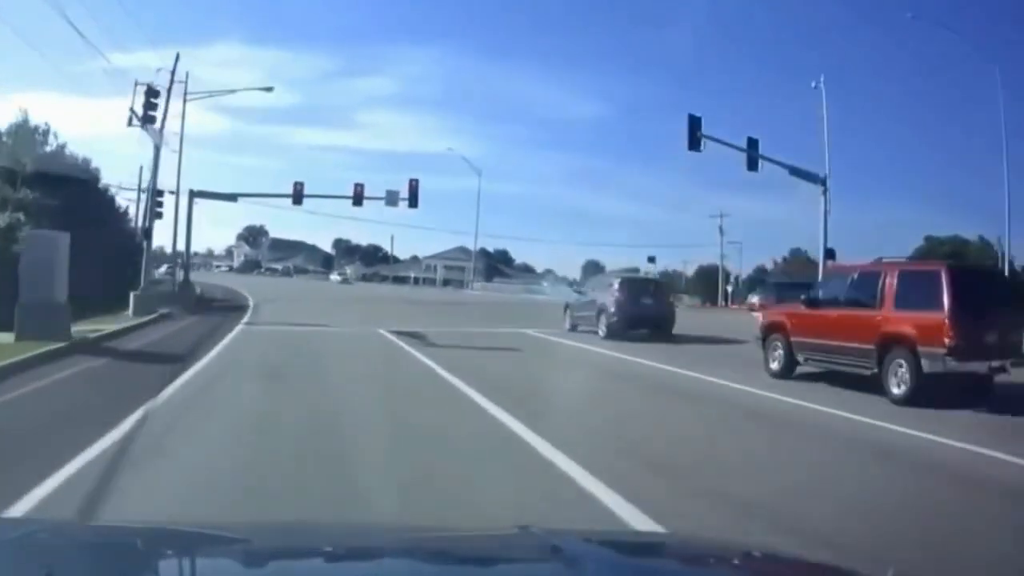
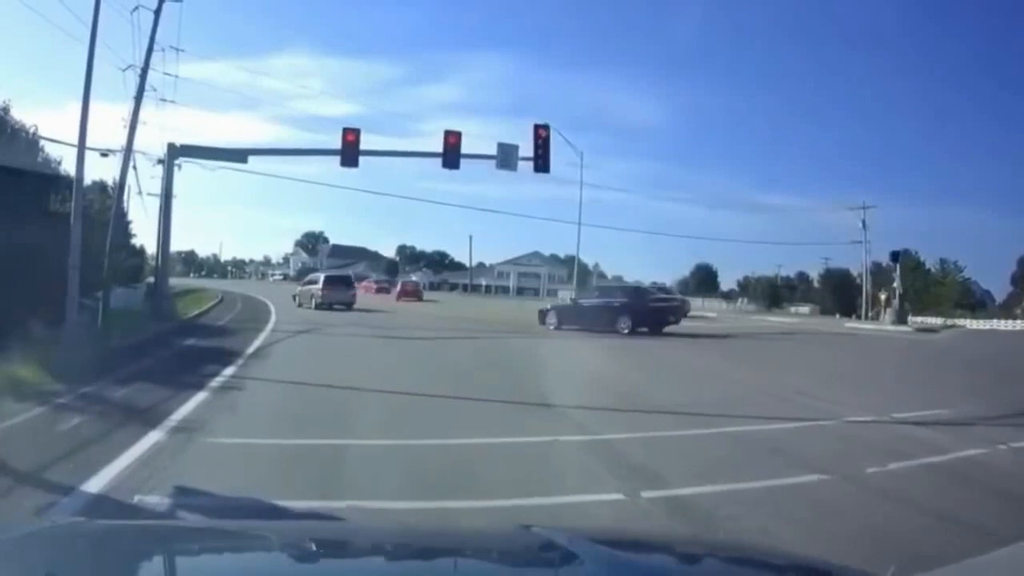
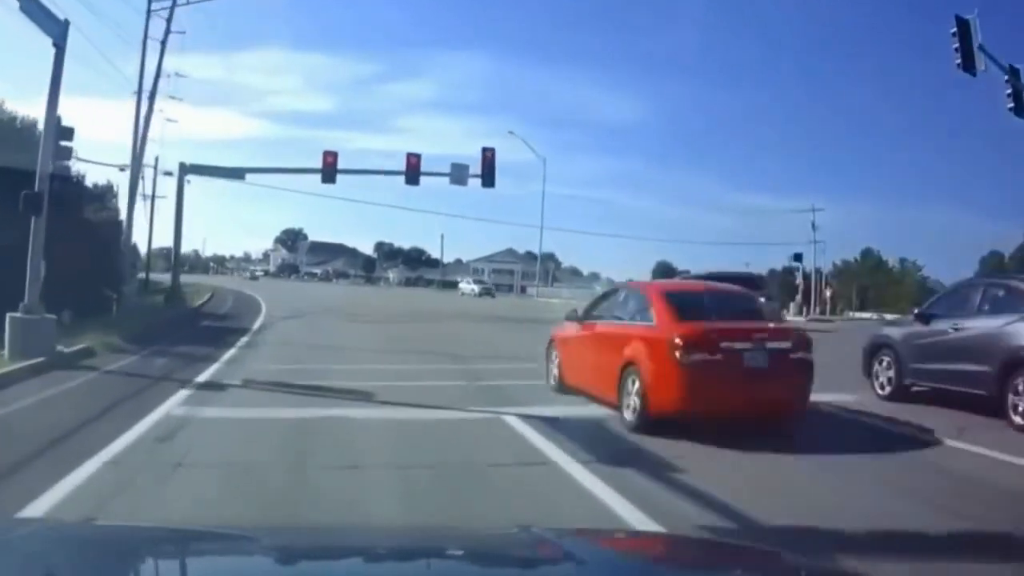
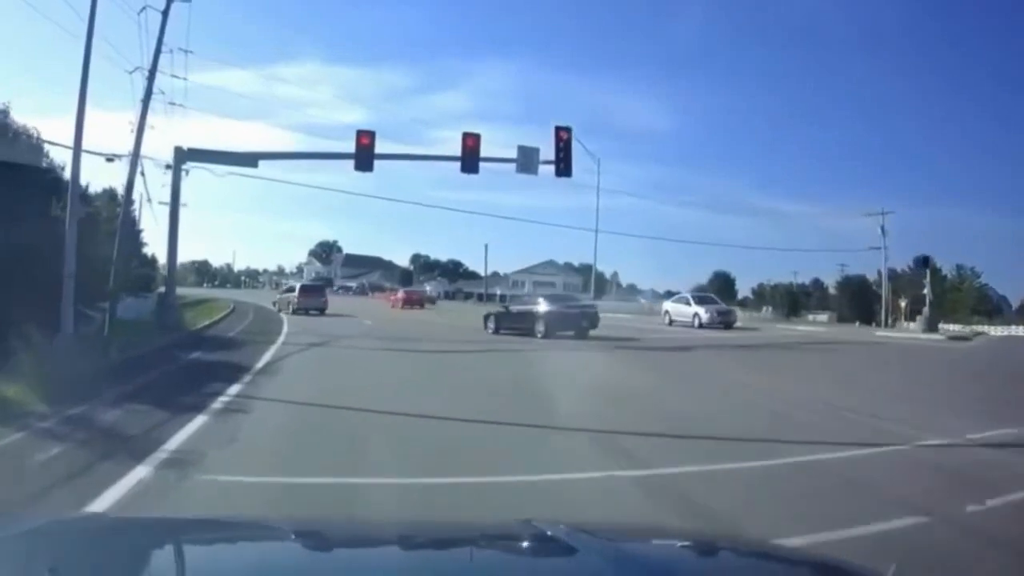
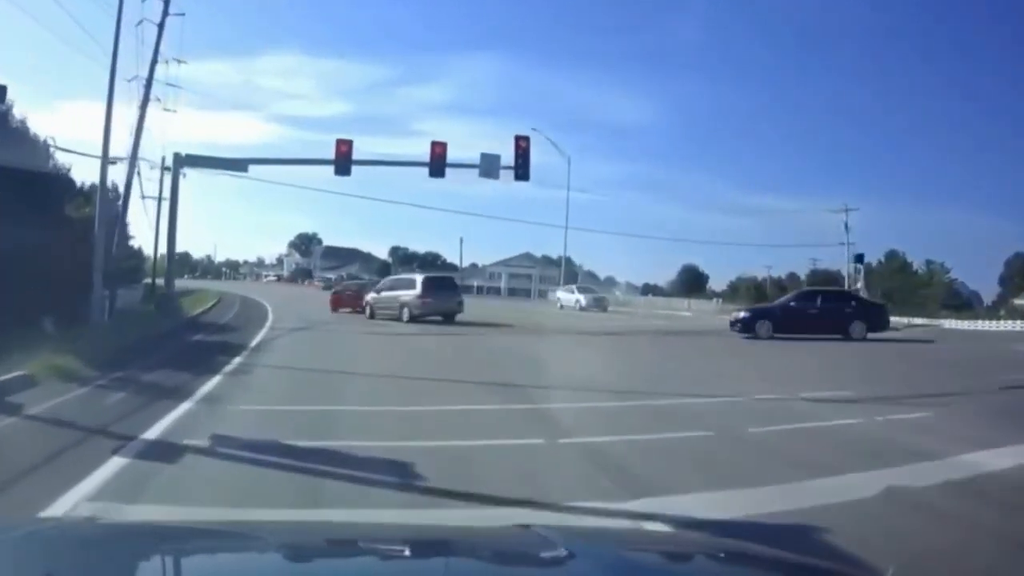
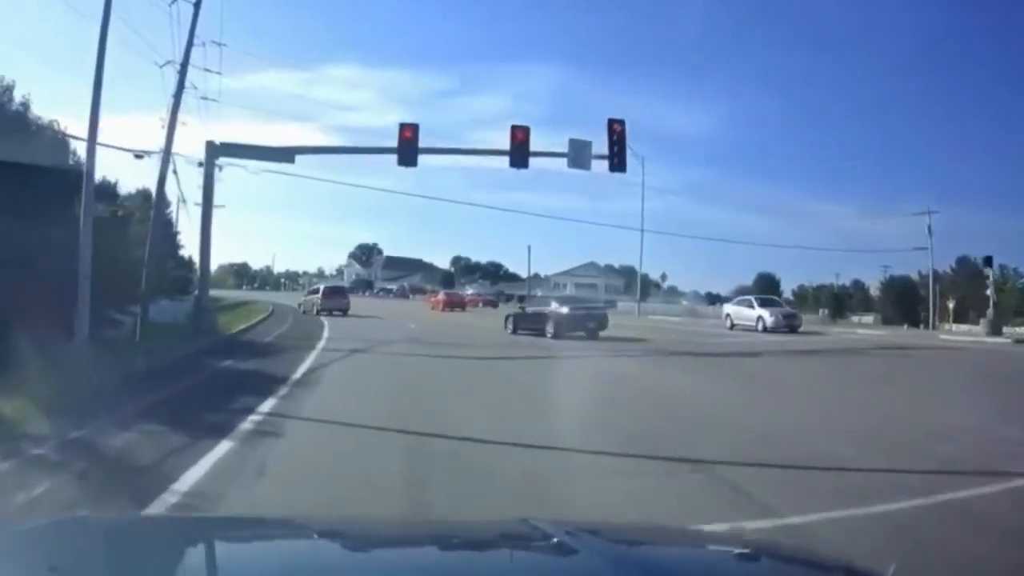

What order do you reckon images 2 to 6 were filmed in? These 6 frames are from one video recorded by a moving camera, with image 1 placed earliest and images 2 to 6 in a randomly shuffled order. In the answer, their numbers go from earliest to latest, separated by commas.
3, 5, 2, 4, 6
